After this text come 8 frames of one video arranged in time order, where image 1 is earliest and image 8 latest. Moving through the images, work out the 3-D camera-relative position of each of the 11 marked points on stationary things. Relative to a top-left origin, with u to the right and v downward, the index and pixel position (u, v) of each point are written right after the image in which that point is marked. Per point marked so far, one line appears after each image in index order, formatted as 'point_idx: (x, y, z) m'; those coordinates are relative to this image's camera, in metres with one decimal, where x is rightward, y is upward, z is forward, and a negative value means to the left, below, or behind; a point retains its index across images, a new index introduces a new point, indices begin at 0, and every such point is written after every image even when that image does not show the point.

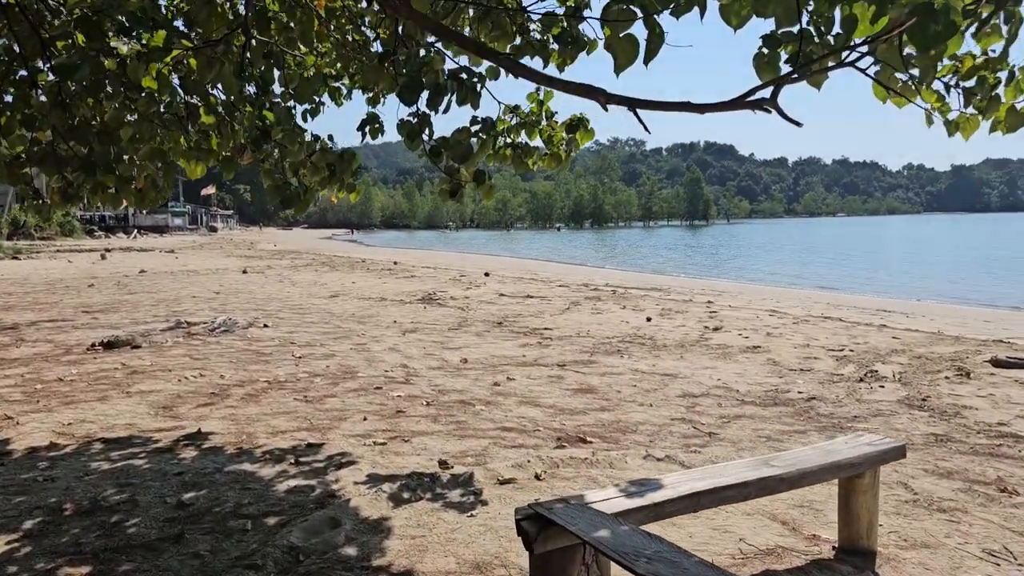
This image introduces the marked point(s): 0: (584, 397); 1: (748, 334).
0: (+0.6, -0.9, +6.8) m
1: (+3.0, -0.6, +10.7) m
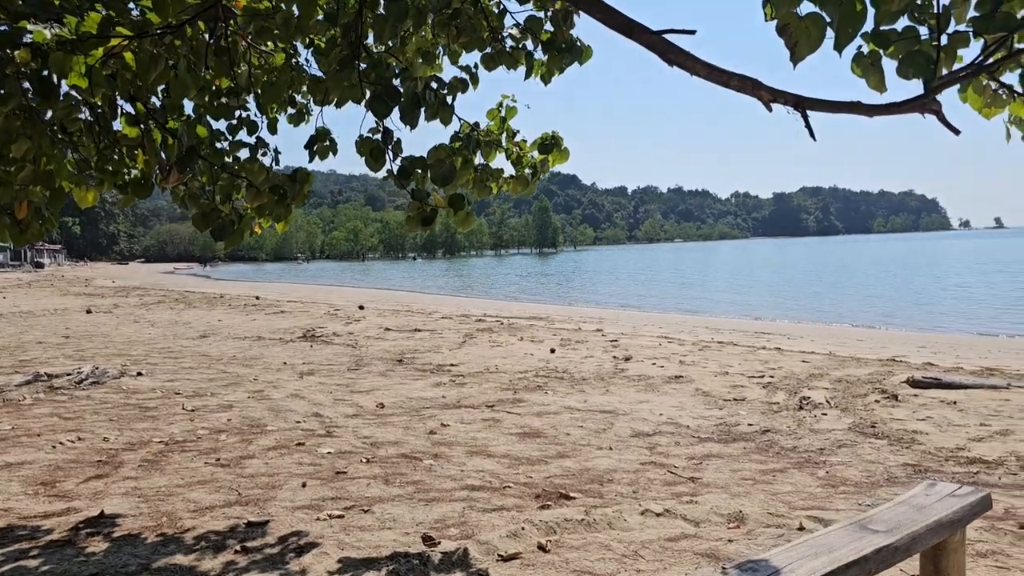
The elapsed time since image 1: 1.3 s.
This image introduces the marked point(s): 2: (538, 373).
0: (+0.2, -1.1, +6.2) m
1: (+1.8, -0.9, +10.5) m
2: (+0.3, -1.0, +9.9) m
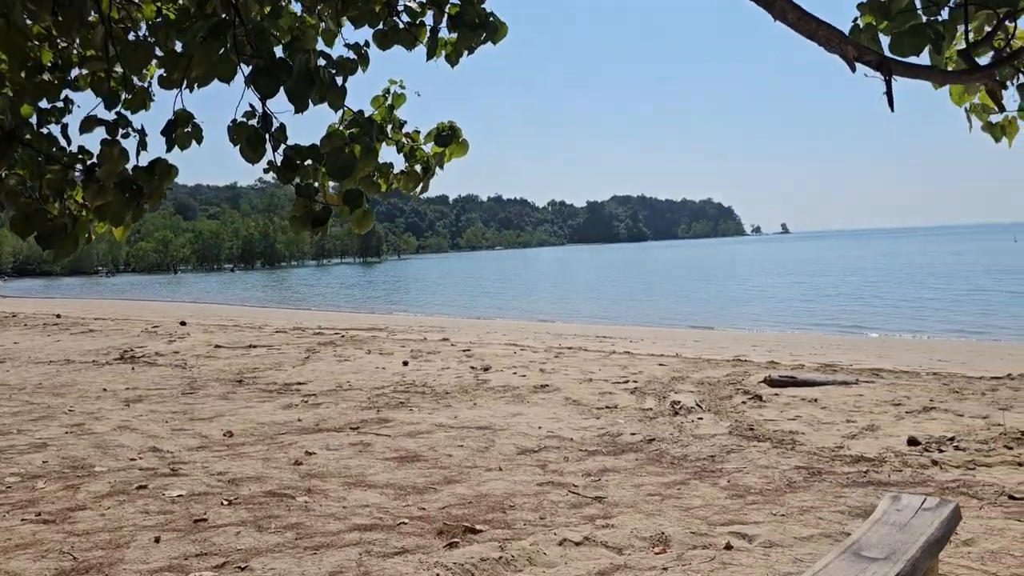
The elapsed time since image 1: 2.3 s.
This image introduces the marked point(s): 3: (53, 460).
0: (-0.6, -1.2, +5.7) m
1: (+0.1, -1.0, +10.2) m
2: (-1.3, -1.1, +9.3) m
3: (-3.3, -1.2, +6.1) m
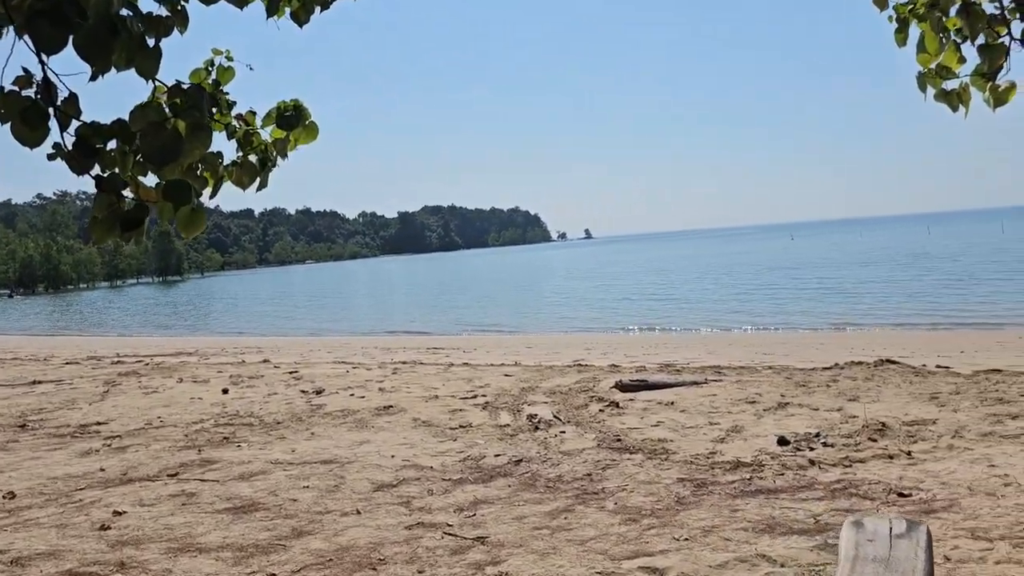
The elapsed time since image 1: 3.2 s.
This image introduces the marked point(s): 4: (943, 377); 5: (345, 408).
0: (-1.4, -1.3, +4.8) m
1: (-1.6, -1.1, +9.4) m
2: (-2.8, -1.3, +8.2) m
3: (-4.1, -1.4, +4.6) m
4: (+4.2, -0.9, +8.4) m
5: (-1.6, -1.2, +8.5) m
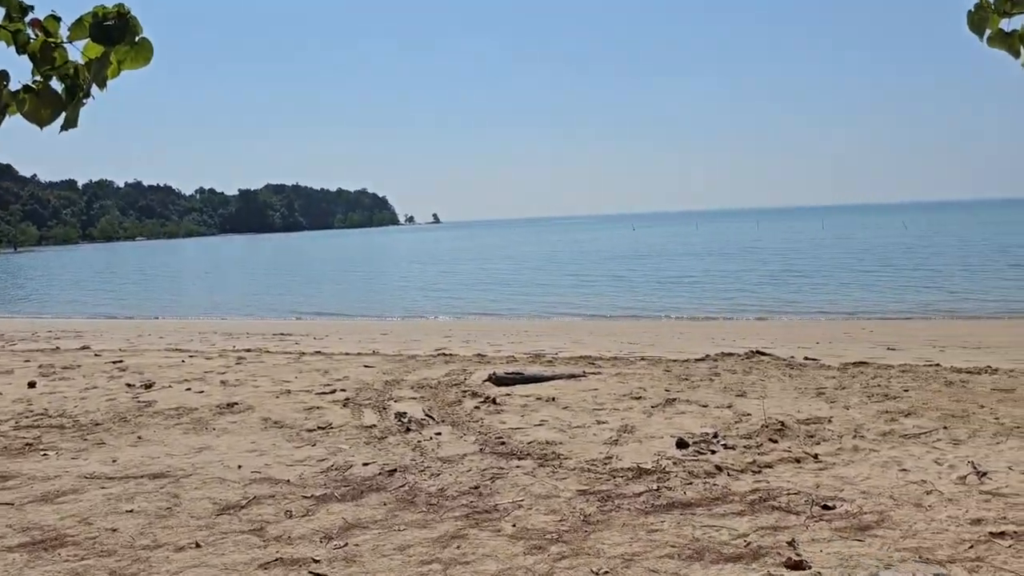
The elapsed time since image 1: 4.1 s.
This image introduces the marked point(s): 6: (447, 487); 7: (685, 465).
0: (-2.0, -1.2, +3.7) m
1: (-3.0, -0.9, +8.2) m
2: (-3.9, -1.1, +6.9) m
3: (-4.6, -1.3, +3.1) m
4: (+2.9, -0.8, +8.3) m
5: (-2.8, -1.0, +7.3) m
6: (-0.4, -1.1, +4.7) m
7: (+1.0, -1.0, +5.1) m
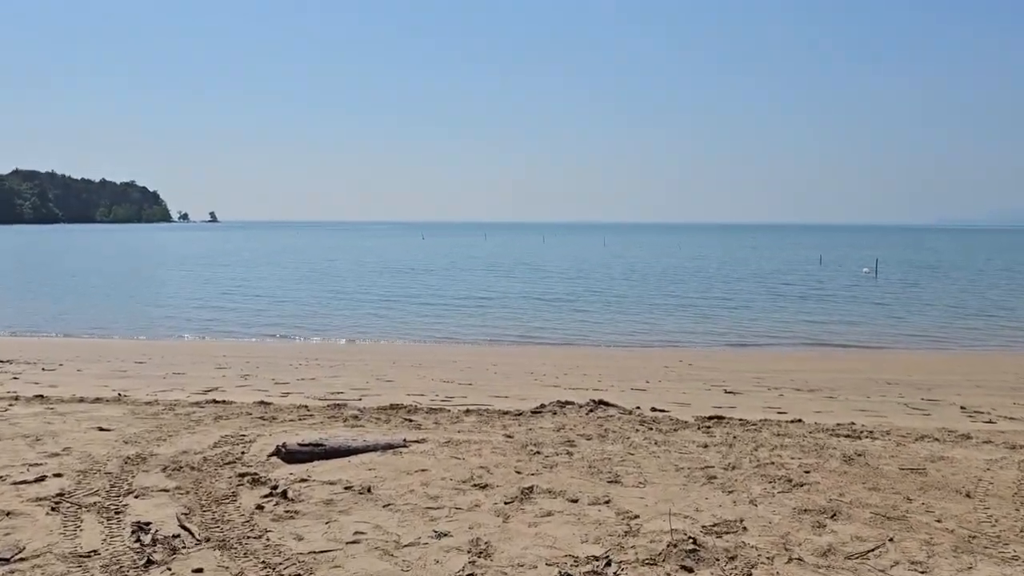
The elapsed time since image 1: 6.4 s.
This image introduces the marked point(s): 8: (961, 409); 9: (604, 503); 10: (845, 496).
0: (-2.3, -1.4, +1.4) m
1: (-4.4, -1.1, +5.4) m
2: (-4.9, -1.2, +3.9) m
3: (-4.6, -1.4, +0.1) m
4: (+1.4, -1.2, +7.0) m
5: (-4.0, -1.2, +4.6) m
6: (-1.0, -1.4, +2.7) m
7: (+0.3, -1.3, +3.4) m
8: (+4.6, -1.3, +8.9) m
9: (+0.5, -1.2, +4.9) m
10: (+1.9, -1.2, +5.0) m
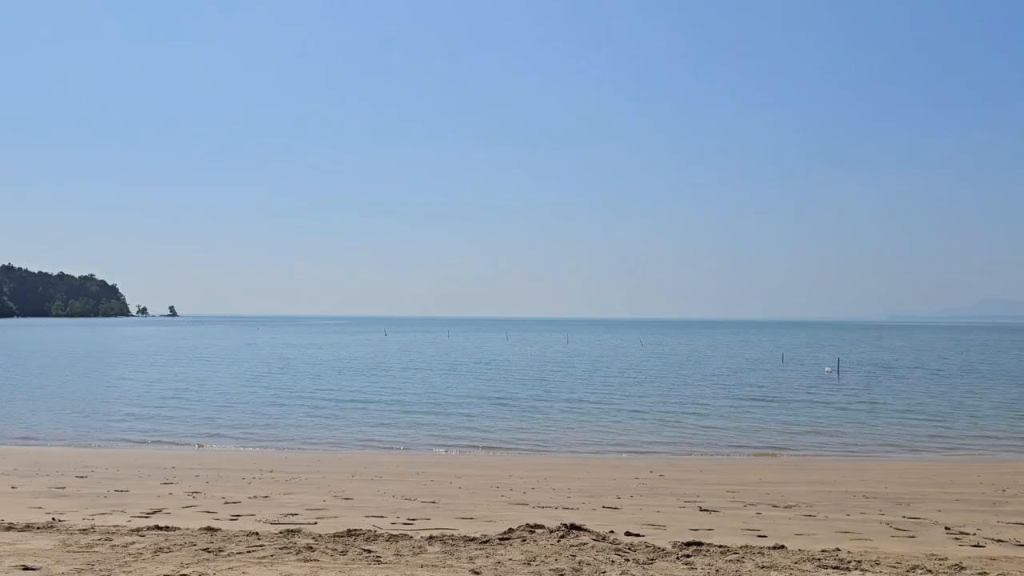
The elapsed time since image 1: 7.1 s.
0: (-2.3, -1.7, +0.8) m
1: (-4.5, -1.9, +4.8) m
2: (-5.1, -1.8, +3.2) m
3: (-4.6, -1.6, -0.5) m
4: (+1.1, -2.1, +6.5) m
5: (-4.1, -1.8, +4.0) m
6: (-1.0, -1.8, +2.2) m
7: (+0.2, -1.9, +2.9) m
8: (+4.3, -2.4, +8.5) m
9: (+0.4, -1.9, +4.4) m
10: (+1.8, -1.9, +4.6) m
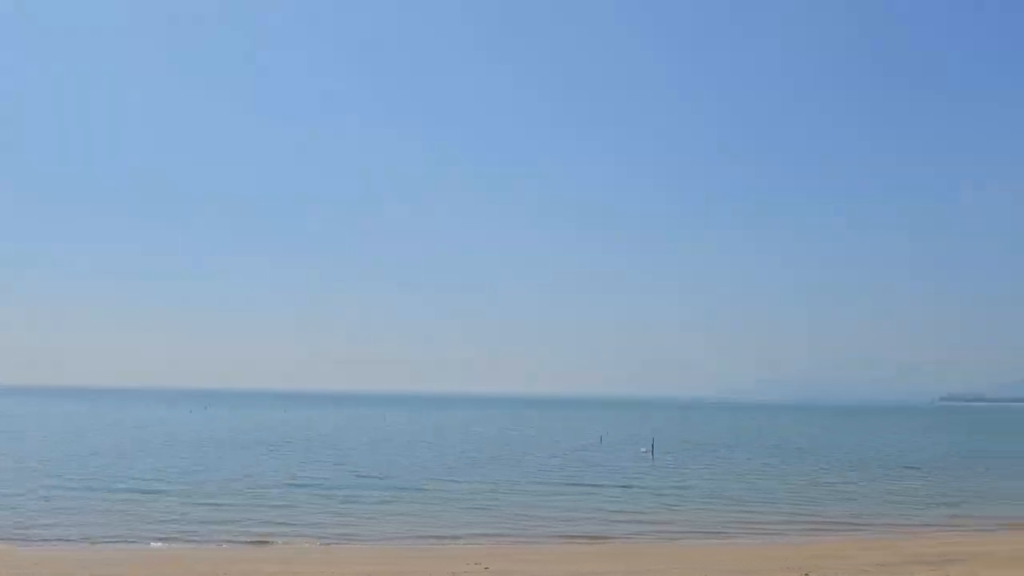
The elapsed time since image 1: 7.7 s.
0: (-2.3, -1.8, +0.1) m
1: (-5.4, -2.3, +3.5) m
2: (-5.5, -2.0, +1.9) m
3: (-4.4, -1.5, -1.7) m
4: (-0.2, -2.8, +6.3) m
5: (-4.8, -2.2, +2.8) m
6: (-1.4, -2.1, +1.7) m
7: (-0.4, -2.3, +2.6) m
8: (+2.5, -3.4, +8.9) m
9: (-0.5, -2.5, +4.1) m
10: (+0.9, -2.5, +4.6) m
